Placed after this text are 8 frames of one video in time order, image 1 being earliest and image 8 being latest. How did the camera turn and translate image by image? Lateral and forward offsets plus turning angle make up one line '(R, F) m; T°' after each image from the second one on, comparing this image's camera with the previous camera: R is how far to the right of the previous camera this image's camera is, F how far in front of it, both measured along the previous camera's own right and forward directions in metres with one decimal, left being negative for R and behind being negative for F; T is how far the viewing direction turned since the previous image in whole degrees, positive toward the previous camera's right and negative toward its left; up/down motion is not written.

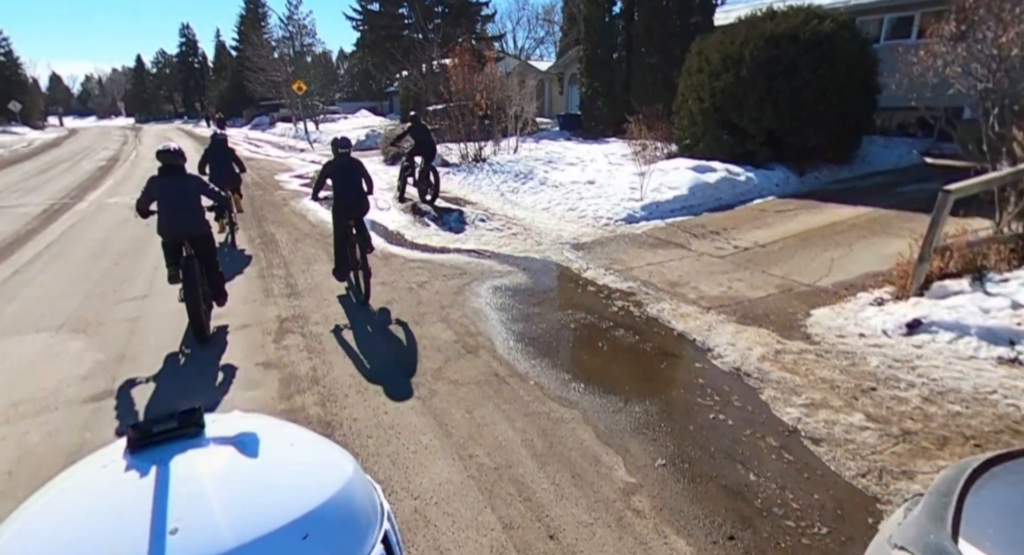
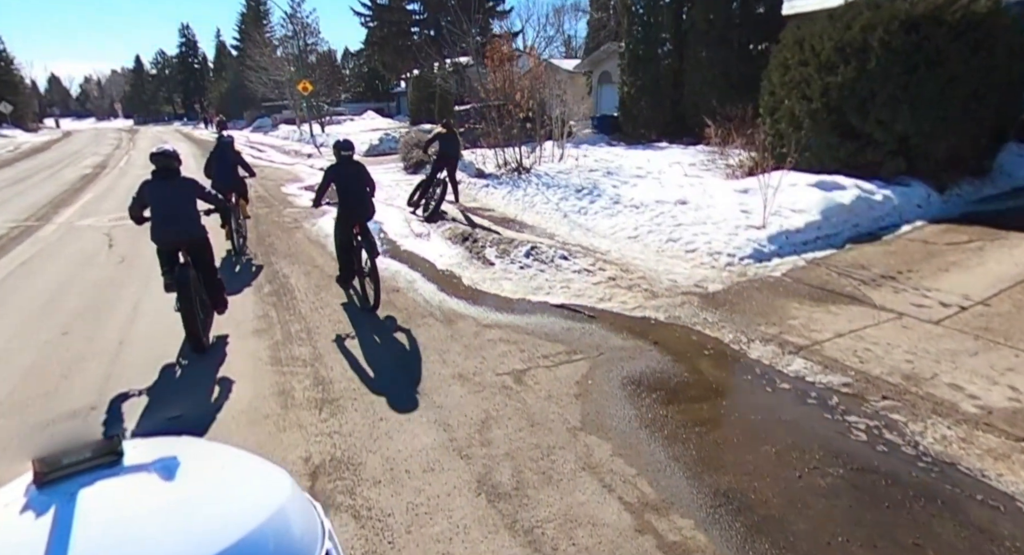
(-1.1, +2.3) m; 0°
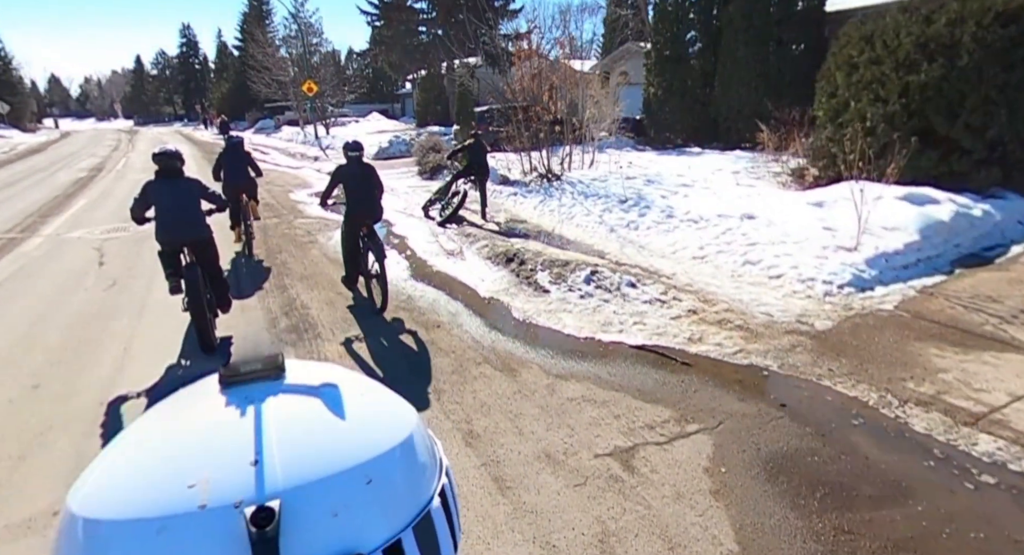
(-0.6, +1.1) m; 0°
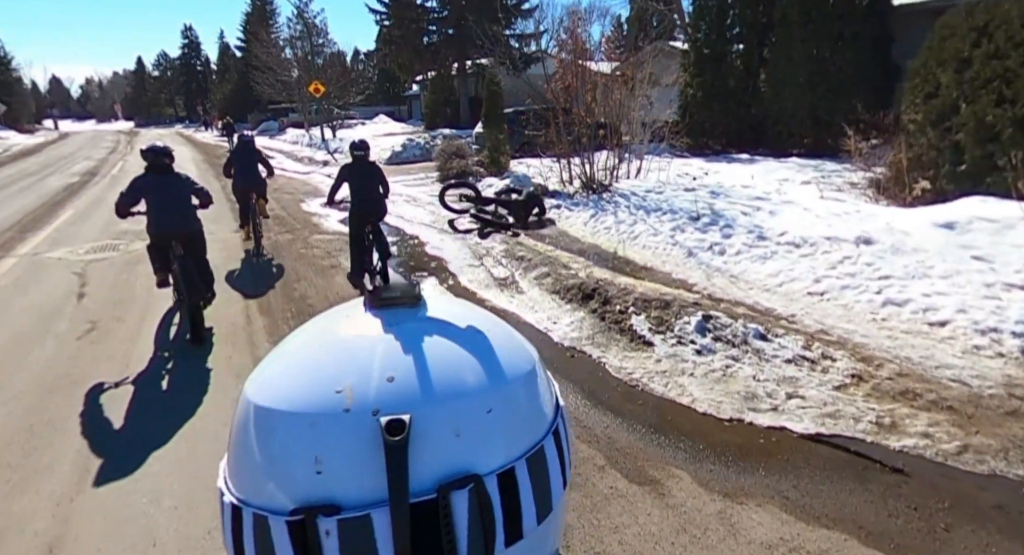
(-0.8, +1.4) m; 0°
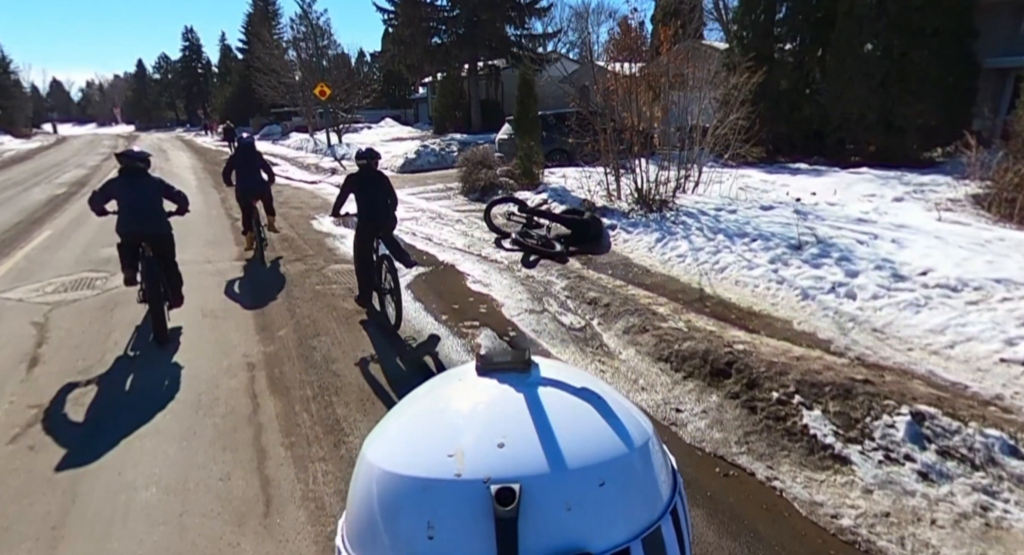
(-0.7, +1.5) m; 0°
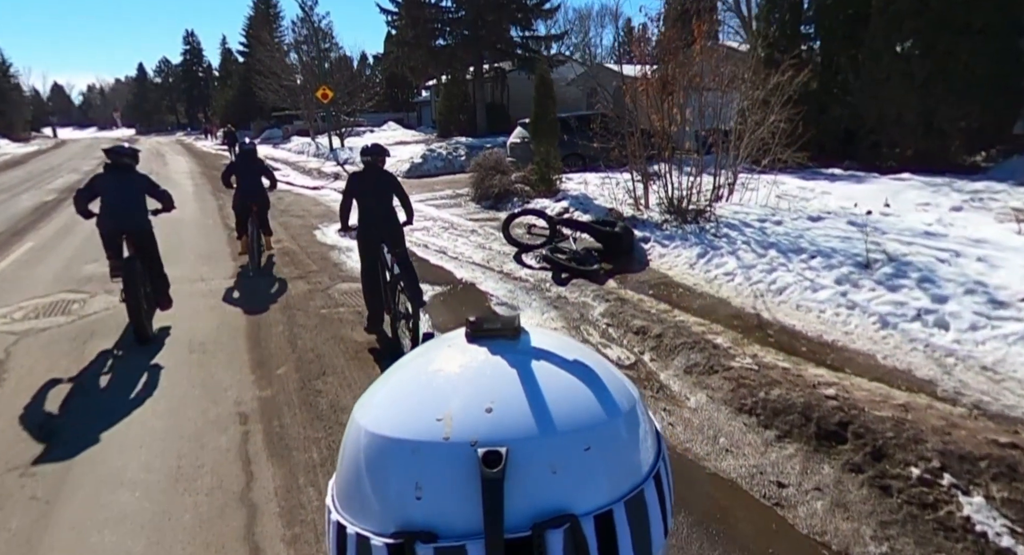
(-0.3, +0.8) m; 0°
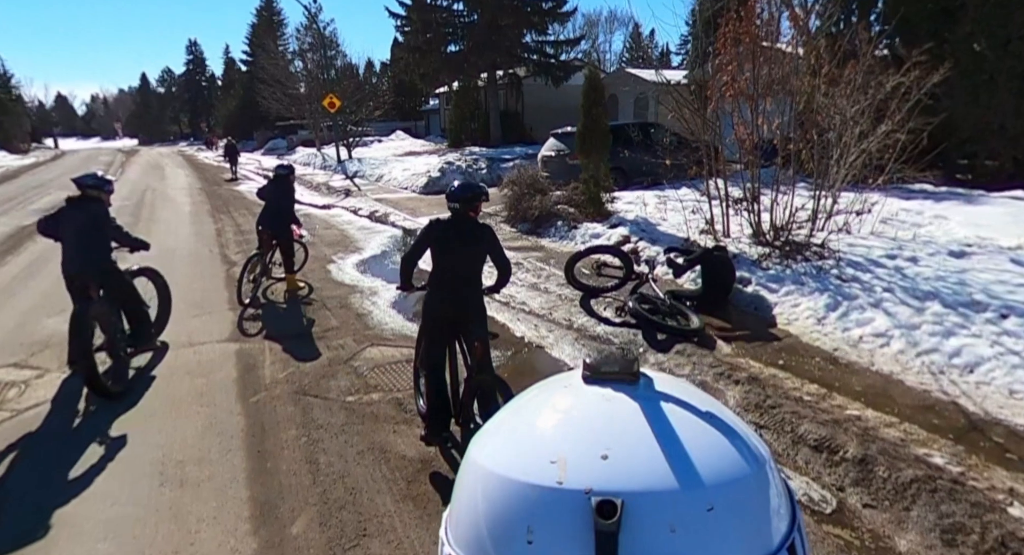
(-0.7, +1.7) m; 0°
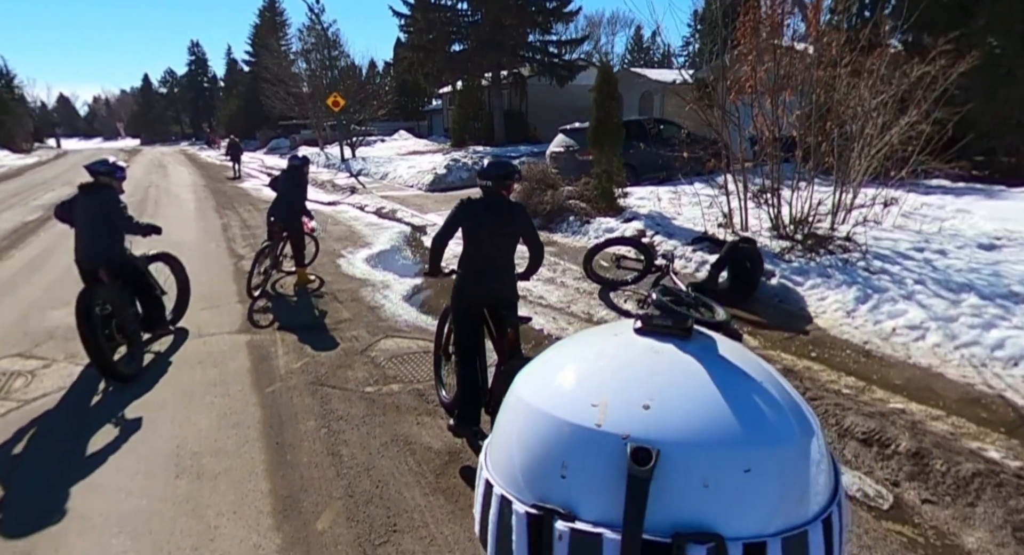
(-0.2, +0.2) m; 0°
